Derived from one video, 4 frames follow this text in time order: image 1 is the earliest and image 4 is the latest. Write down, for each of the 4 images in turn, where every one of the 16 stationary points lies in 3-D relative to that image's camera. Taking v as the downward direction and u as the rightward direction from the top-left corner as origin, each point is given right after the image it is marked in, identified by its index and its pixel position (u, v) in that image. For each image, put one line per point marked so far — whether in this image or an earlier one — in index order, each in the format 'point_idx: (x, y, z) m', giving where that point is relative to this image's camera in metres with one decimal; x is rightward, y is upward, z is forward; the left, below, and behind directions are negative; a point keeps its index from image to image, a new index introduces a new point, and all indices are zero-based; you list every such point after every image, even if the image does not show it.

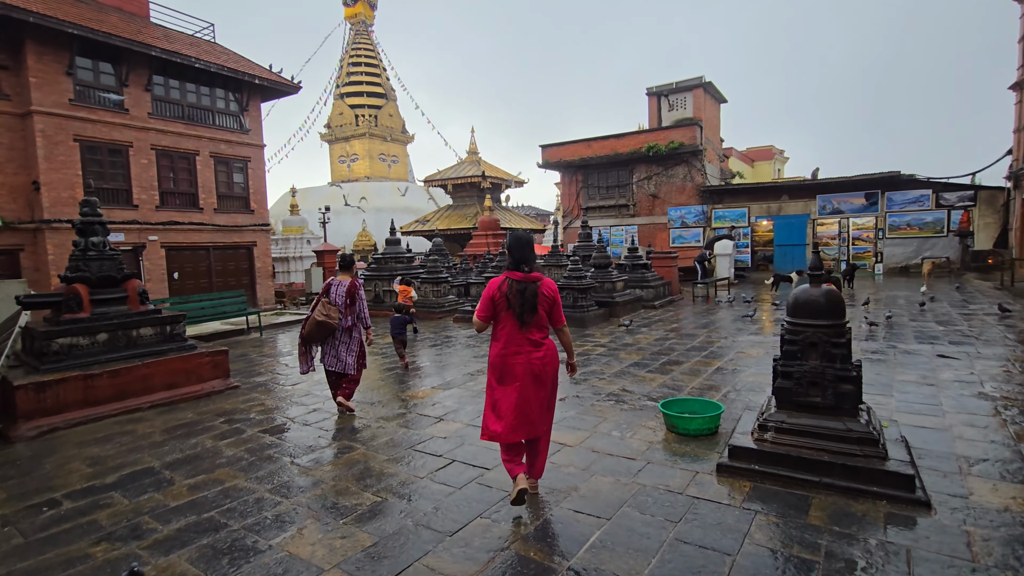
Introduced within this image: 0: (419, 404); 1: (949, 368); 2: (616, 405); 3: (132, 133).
0: (-1.0, -1.3, +5.6) m
1: (+4.9, -0.9, +5.7) m
2: (+1.0, -1.2, +5.0) m
3: (-10.4, +4.2, +13.9) m
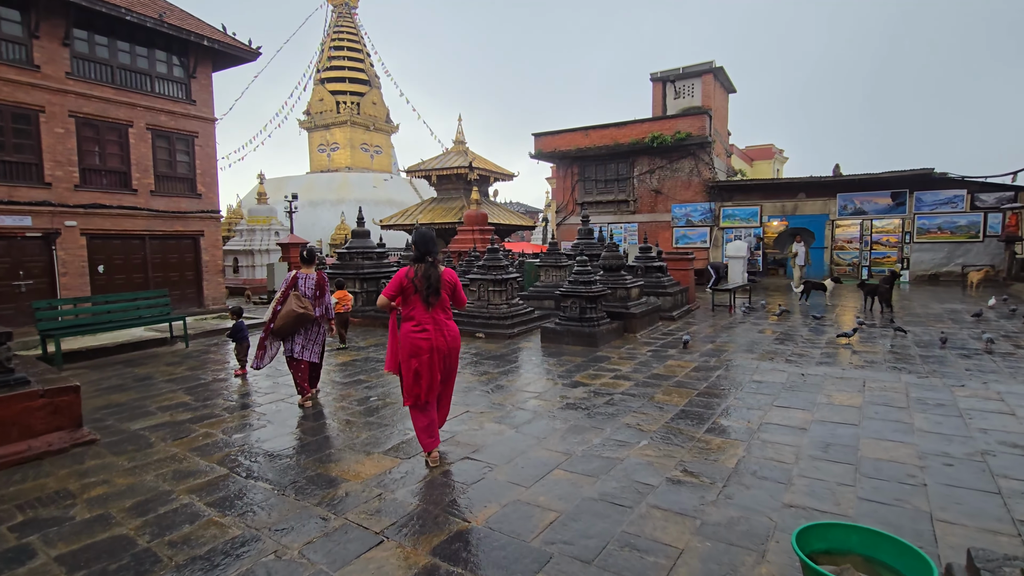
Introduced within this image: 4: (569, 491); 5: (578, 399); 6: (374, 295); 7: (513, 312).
0: (-1.0, -1.4, +3.4) m
1: (+4.9, -1.1, +3.8) m
2: (+1.0, -1.3, +3.0) m
3: (-10.5, +4.3, +11.4) m
4: (+0.4, -1.3, +3.3) m
5: (+0.7, -1.1, +5.2) m
6: (-3.0, -0.2, +11.1) m
7: (0.0, -0.4, +9.3) m
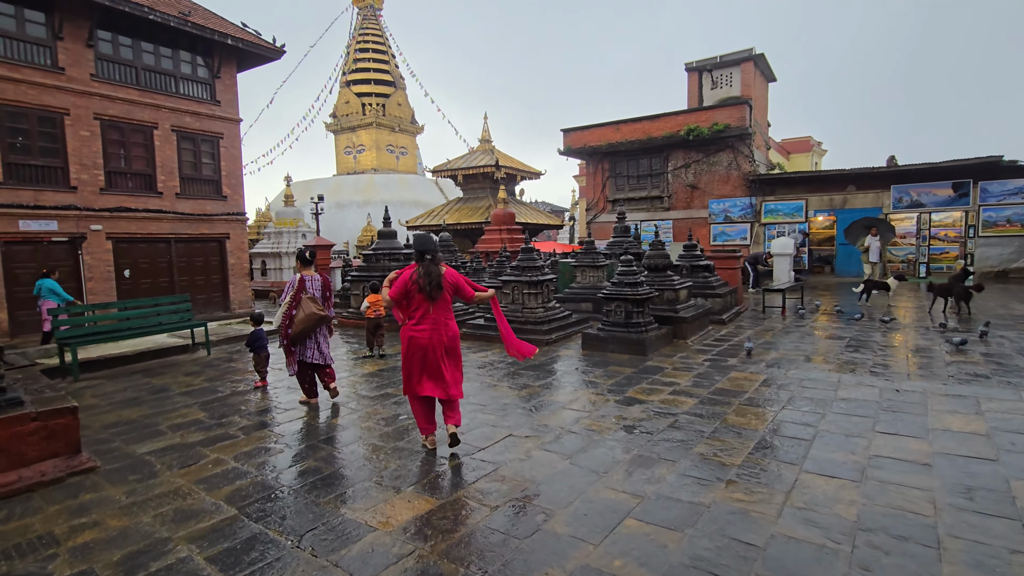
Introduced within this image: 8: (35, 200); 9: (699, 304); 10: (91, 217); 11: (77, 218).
0: (-0.7, -1.4, +2.8) m
1: (+5.2, -1.1, +2.9) m
2: (+1.3, -1.3, +2.3) m
3: (-9.8, +4.2, +11.3) m
4: (+0.7, -1.3, +2.6) m
5: (+1.1, -1.2, +4.5) m
6: (-2.3, -0.2, +10.6) m
7: (+0.6, -0.5, +8.7) m
8: (-10.2, +1.9, +10.9) m
9: (+3.2, -0.3, +8.8) m
10: (-9.6, +1.6, +11.6) m
11: (-9.7, +1.6, +11.4) m
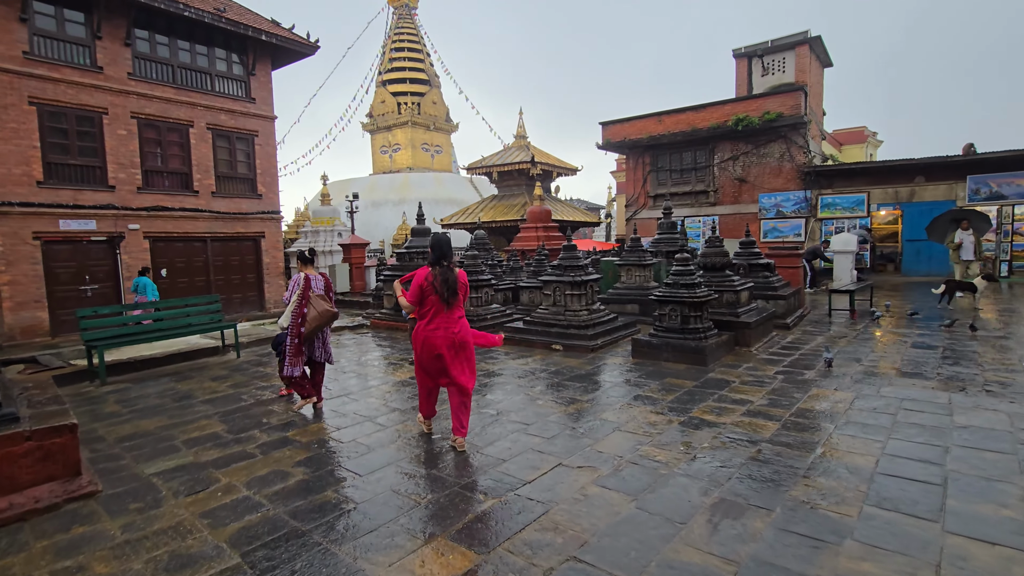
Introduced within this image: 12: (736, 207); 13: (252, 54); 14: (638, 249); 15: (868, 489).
0: (-0.4, -1.4, +2.2) m
1: (+5.5, -1.2, +1.9) m
2: (+1.6, -1.4, +1.5) m
3: (-9.0, +4.2, +11.3) m
4: (+1.0, -1.4, +1.9) m
5: (+1.5, -1.2, +3.8) m
6: (-1.5, -0.2, +10.1) m
7: (+1.3, -0.5, +8.0) m
8: (-9.3, +1.9, +10.9) m
9: (+3.9, -0.3, +7.9) m
10: (-8.7, +1.6, +11.6) m
11: (-8.9, +1.6, +11.4) m
12: (+8.5, +3.0, +19.2) m
13: (-7.0, +6.3, +13.7) m
14: (+2.4, +0.8, +9.7) m
15: (+2.2, -1.2, +3.1) m
